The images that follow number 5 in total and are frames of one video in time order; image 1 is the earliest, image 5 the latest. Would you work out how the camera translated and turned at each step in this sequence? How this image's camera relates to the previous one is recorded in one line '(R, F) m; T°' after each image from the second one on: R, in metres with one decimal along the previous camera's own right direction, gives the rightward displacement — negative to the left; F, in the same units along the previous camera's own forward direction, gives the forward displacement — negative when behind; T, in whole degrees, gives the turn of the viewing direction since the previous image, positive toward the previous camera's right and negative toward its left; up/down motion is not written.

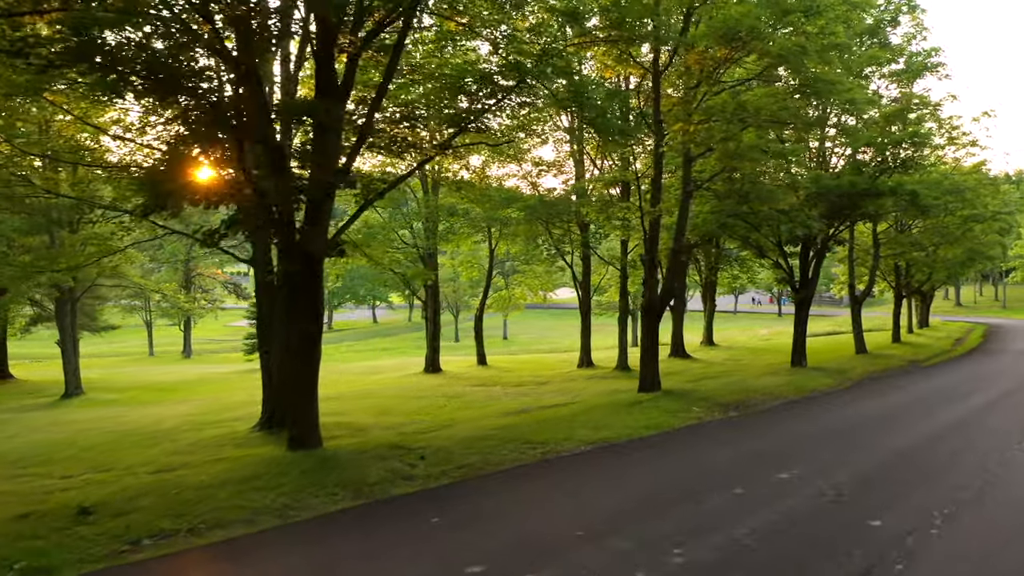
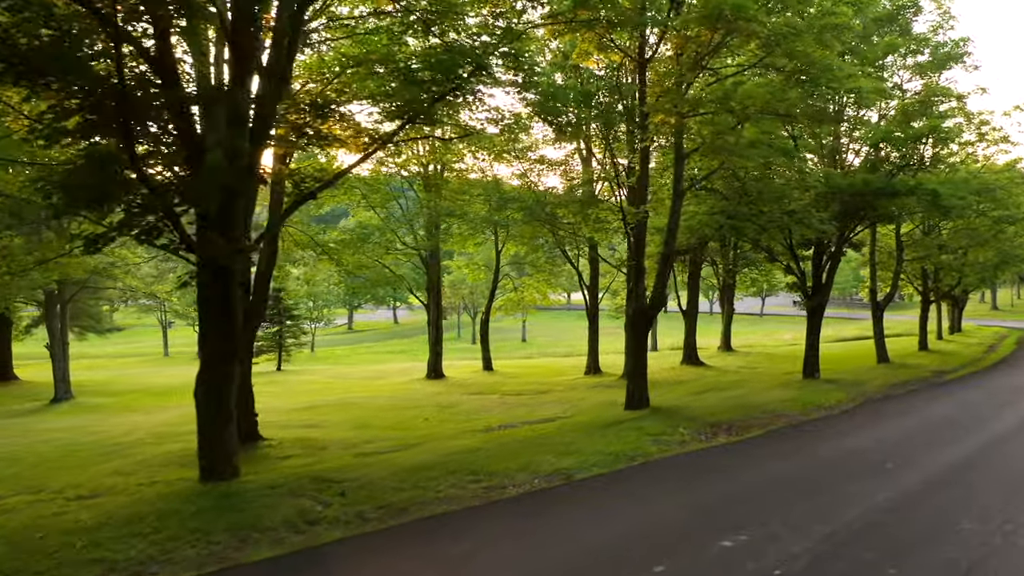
(+0.9, +1.0) m; -2°
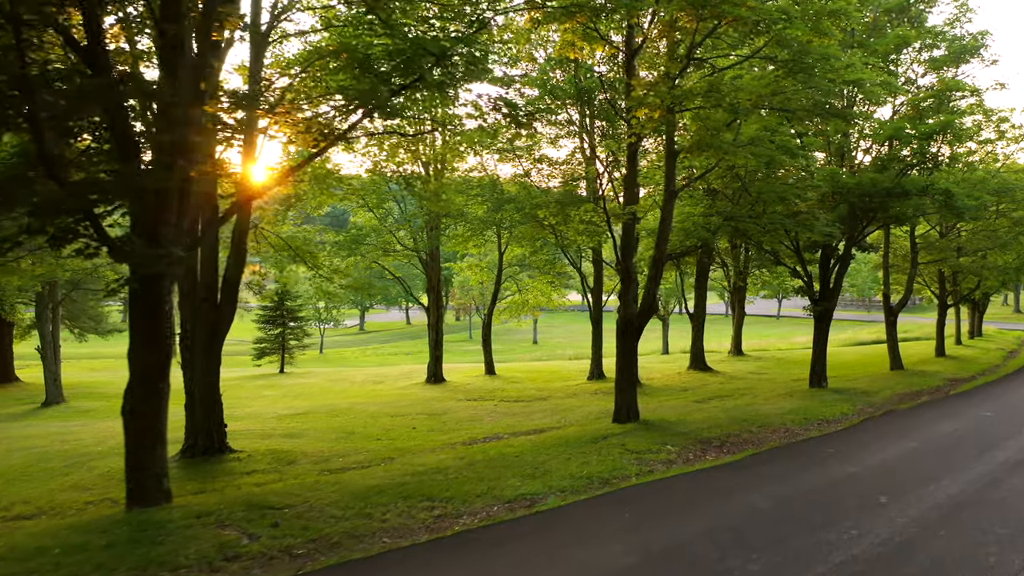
(+0.6, +0.7) m; -1°
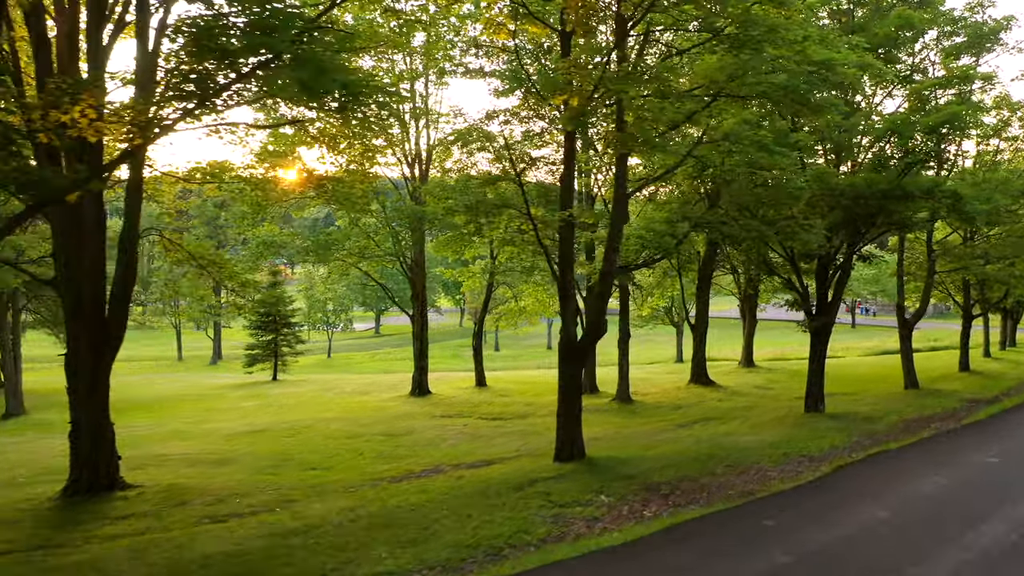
(+1.5, +1.5) m; -2°
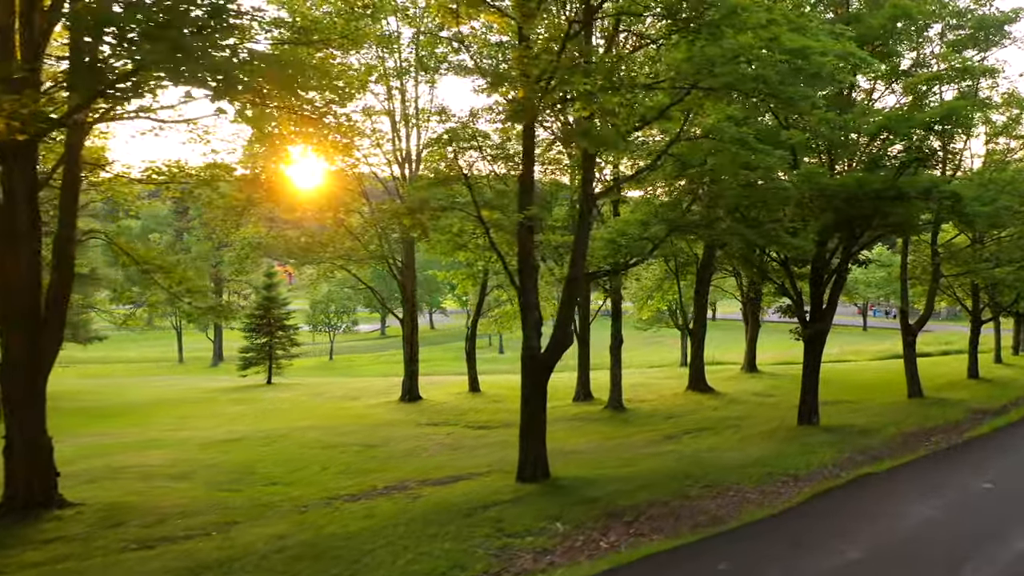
(+0.7, +0.7) m; -1°
